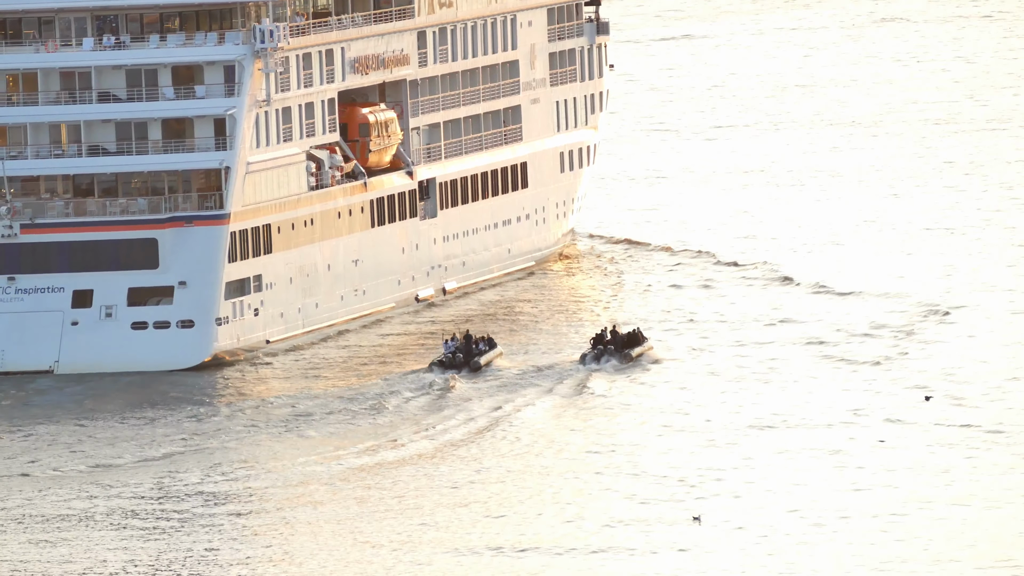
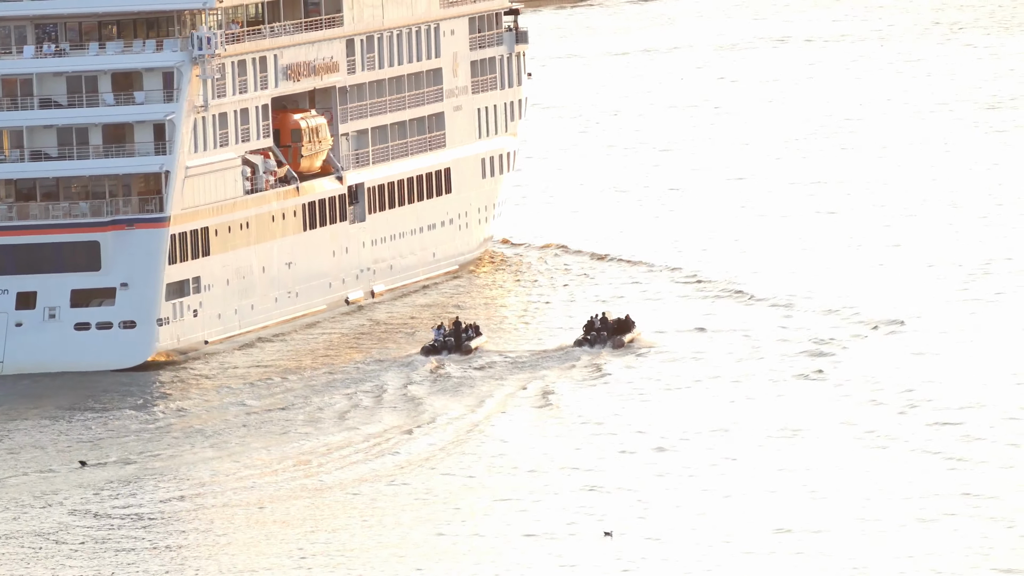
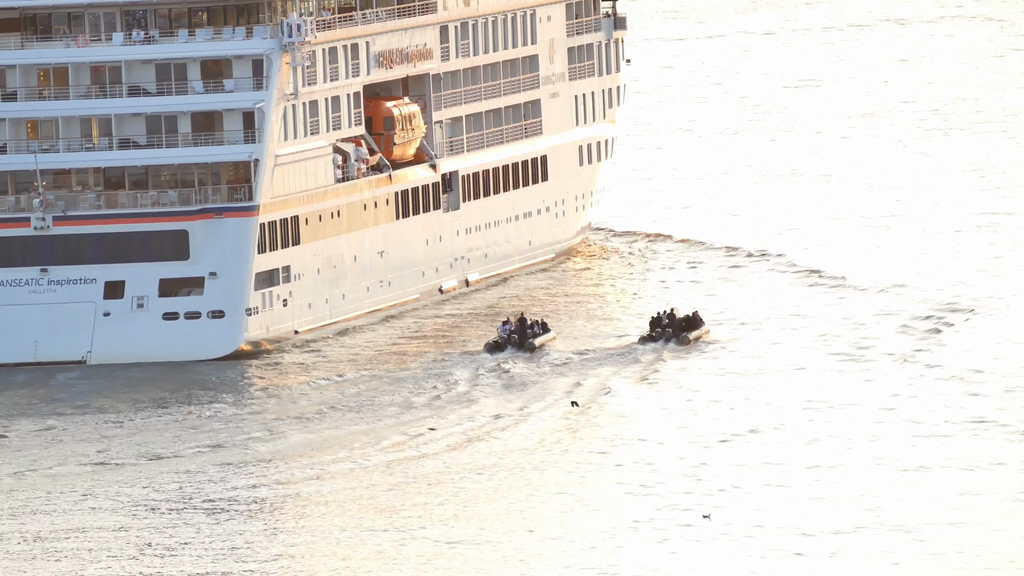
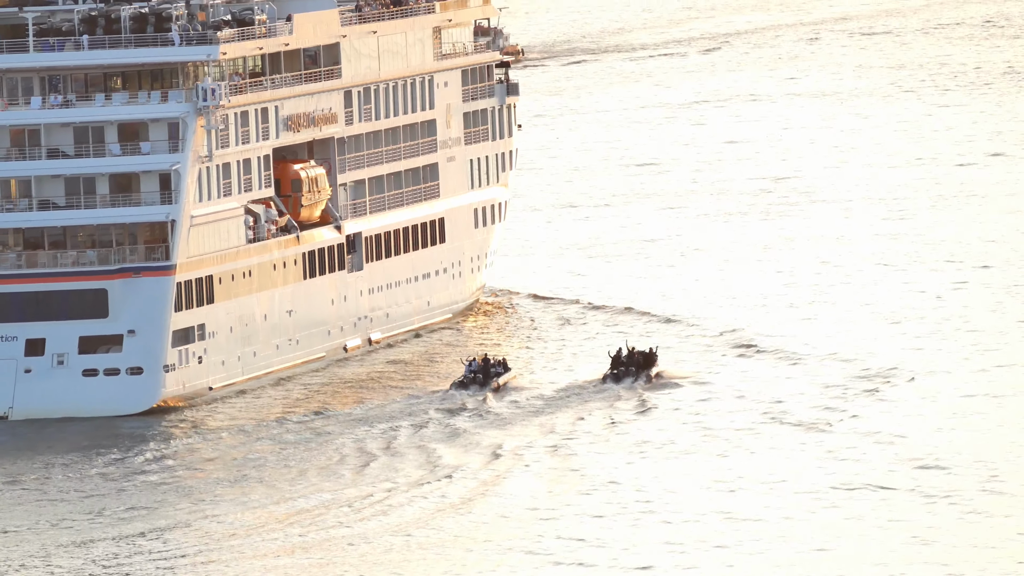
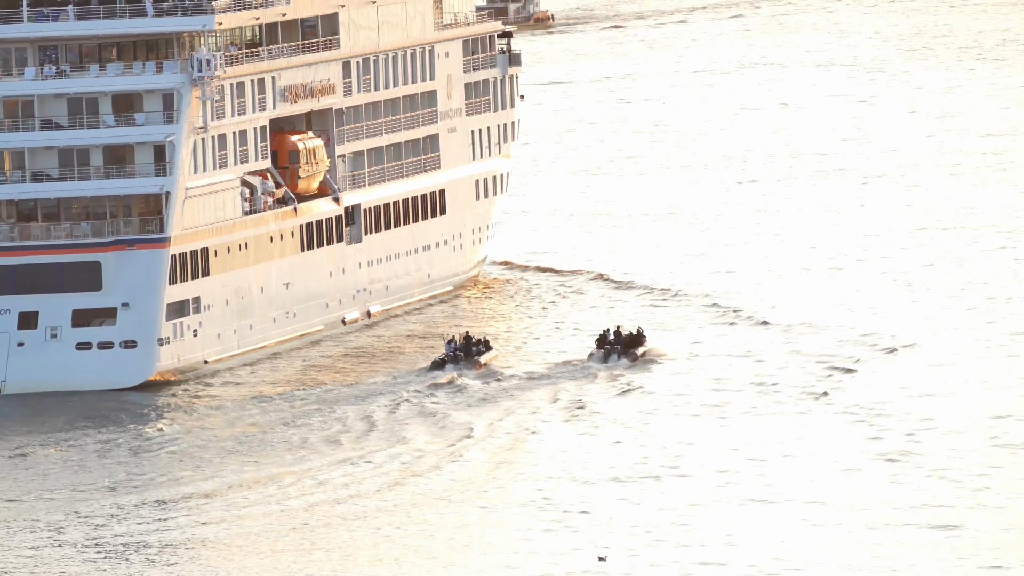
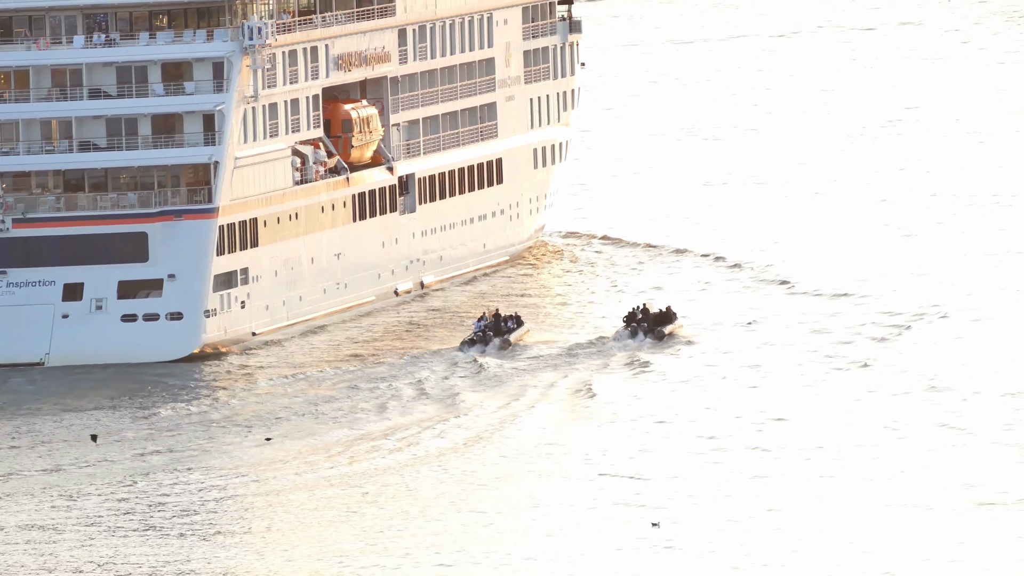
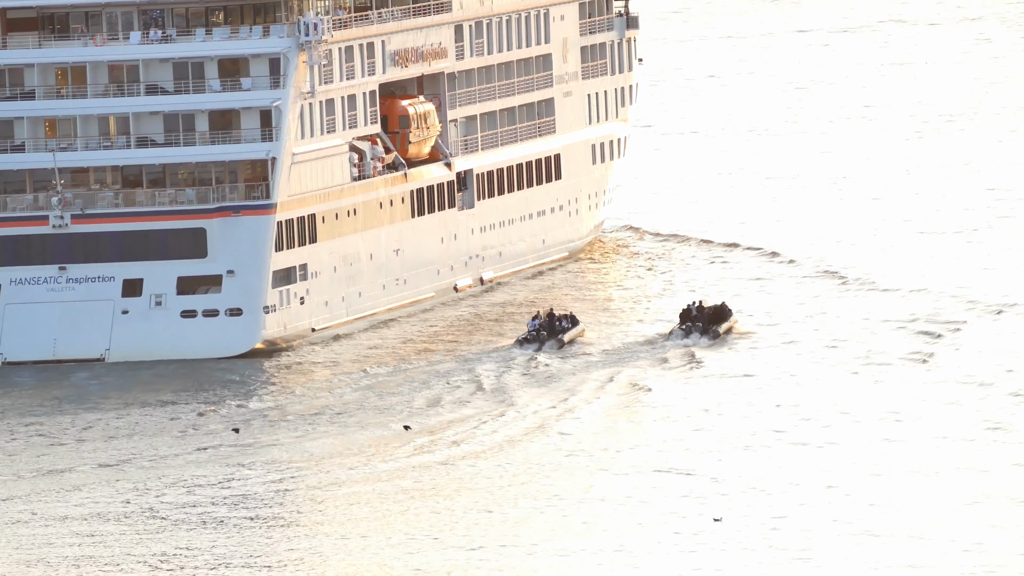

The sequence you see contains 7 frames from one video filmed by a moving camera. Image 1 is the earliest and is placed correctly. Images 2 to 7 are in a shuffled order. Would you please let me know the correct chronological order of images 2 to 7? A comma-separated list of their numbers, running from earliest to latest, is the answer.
3, 7, 6, 2, 5, 4
